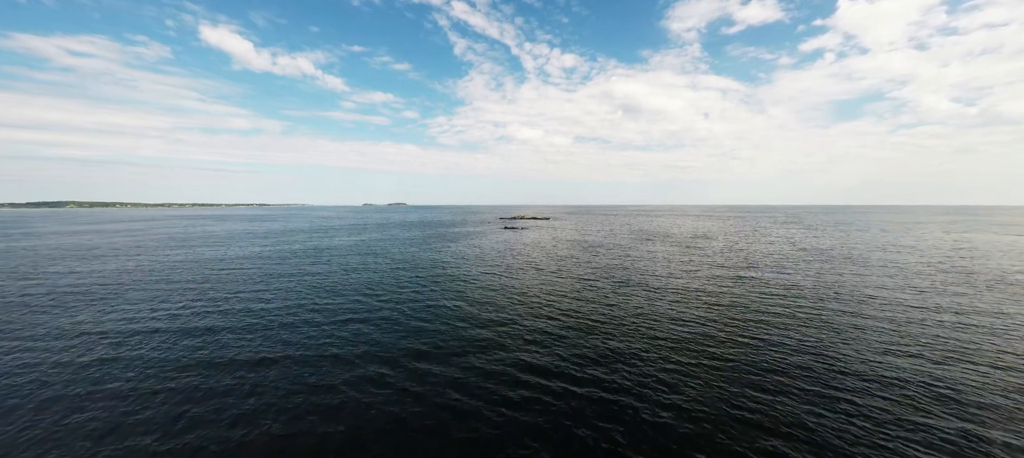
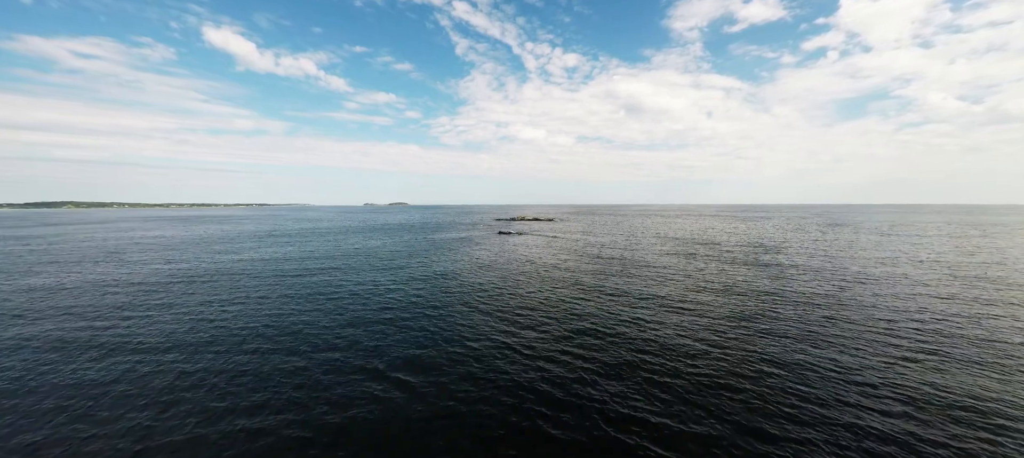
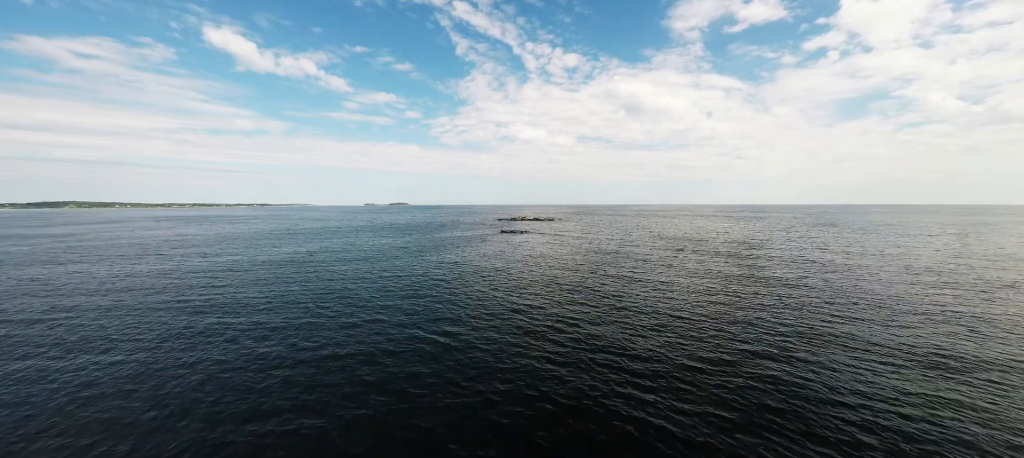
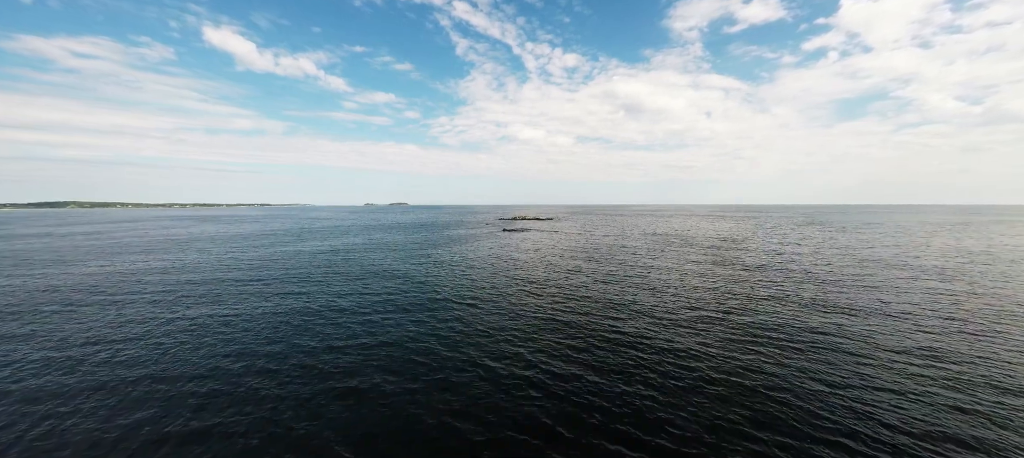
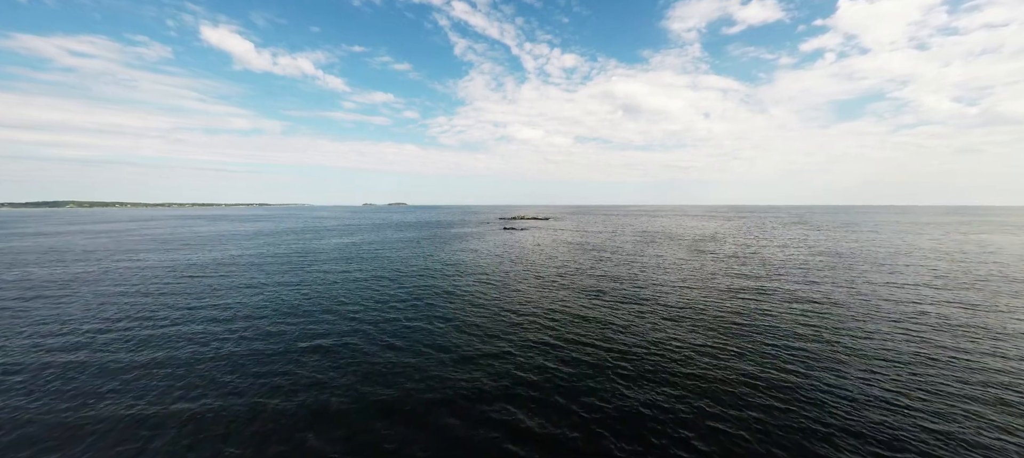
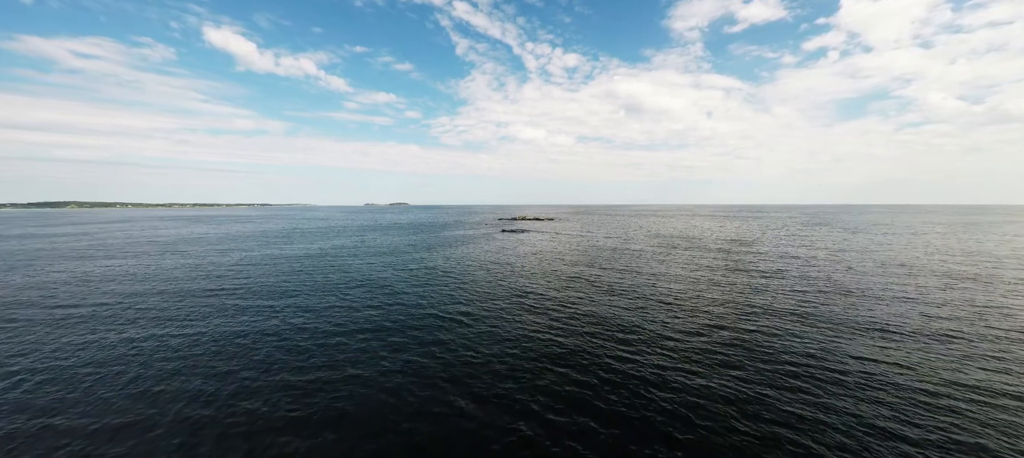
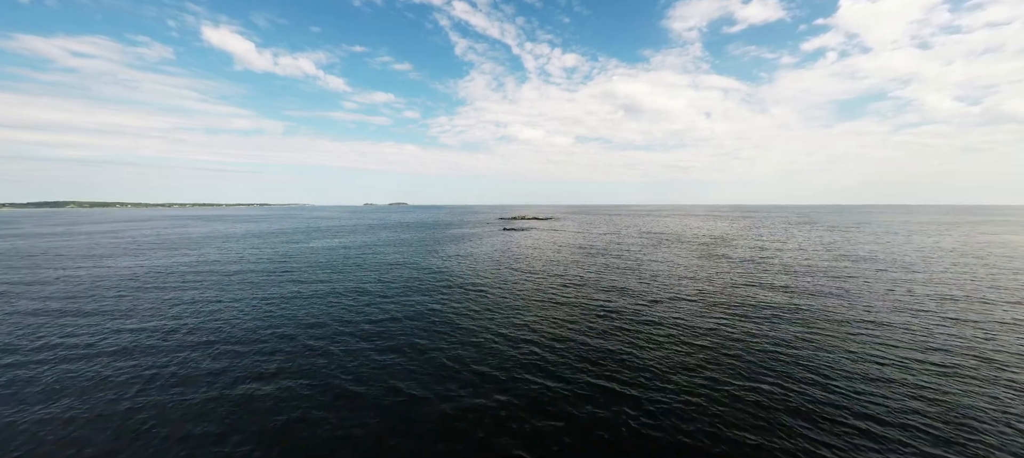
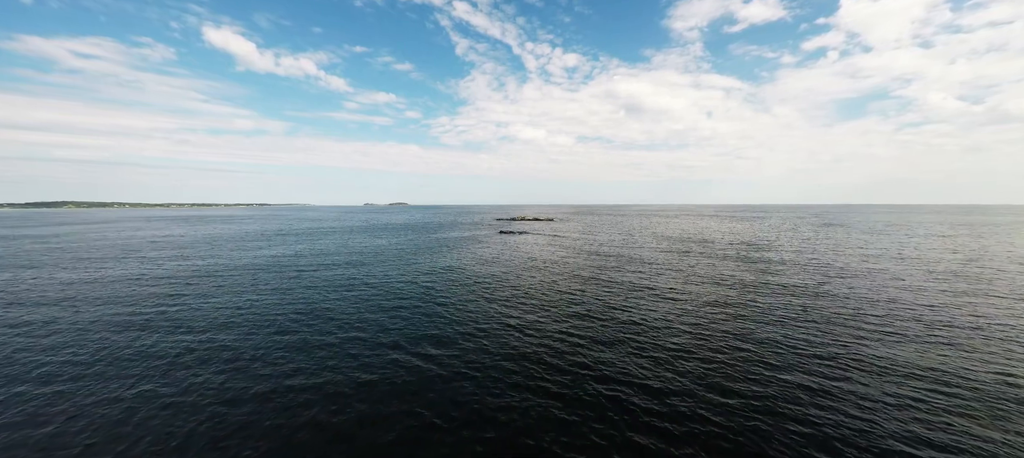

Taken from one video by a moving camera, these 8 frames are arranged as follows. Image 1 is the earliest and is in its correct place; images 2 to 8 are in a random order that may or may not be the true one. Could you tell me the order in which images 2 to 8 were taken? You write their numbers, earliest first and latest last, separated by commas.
5, 7, 4, 6, 3, 8, 2
